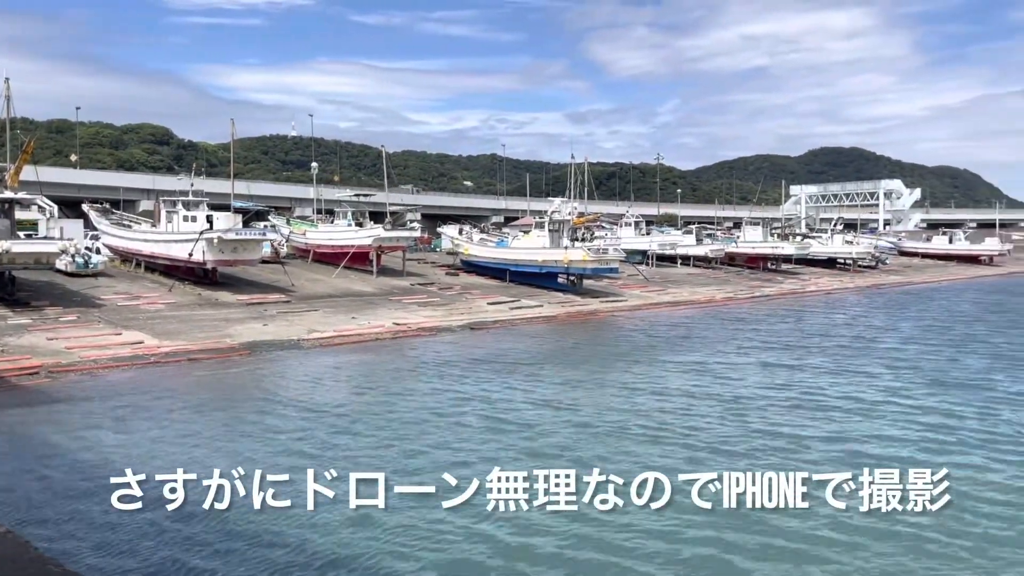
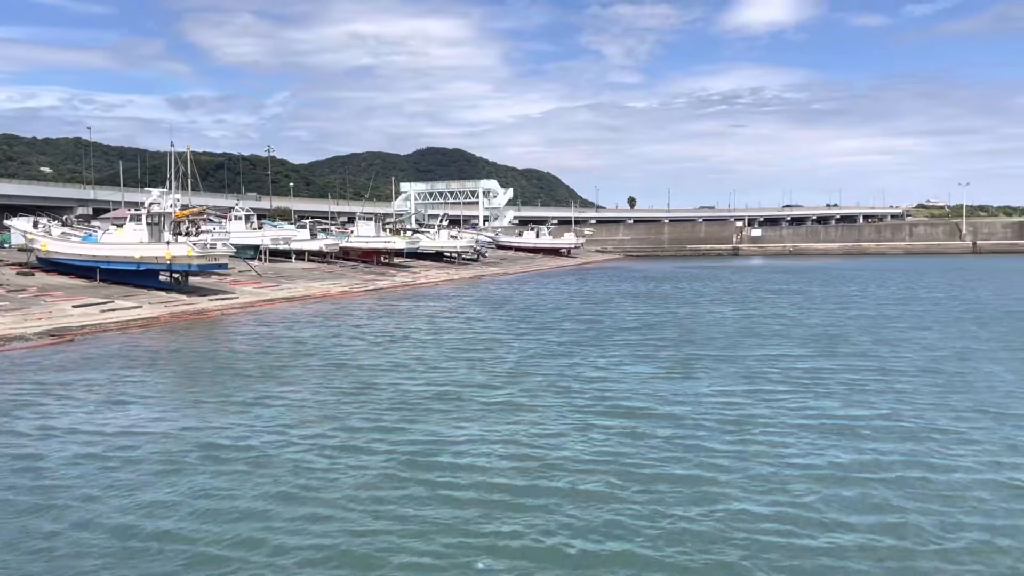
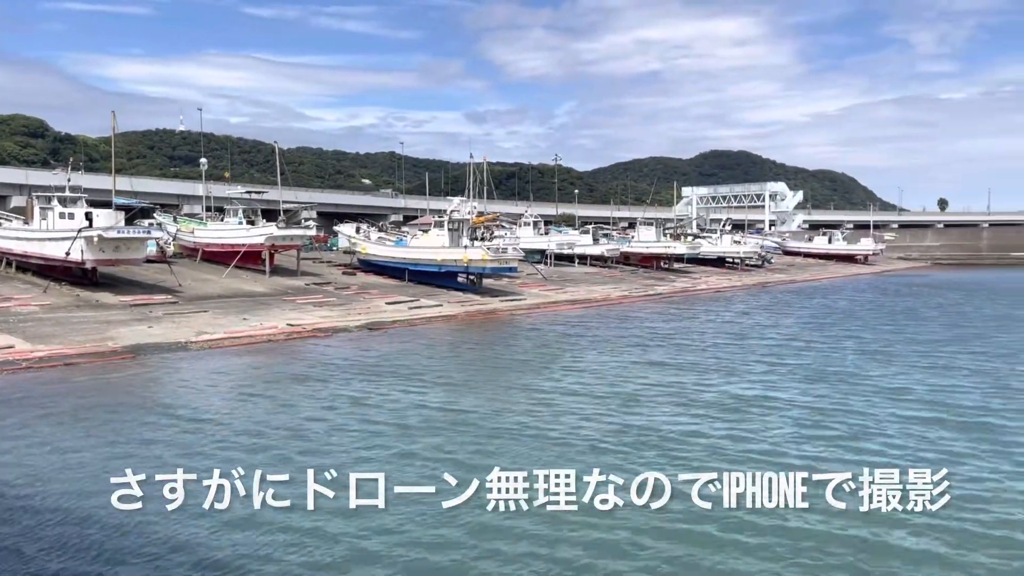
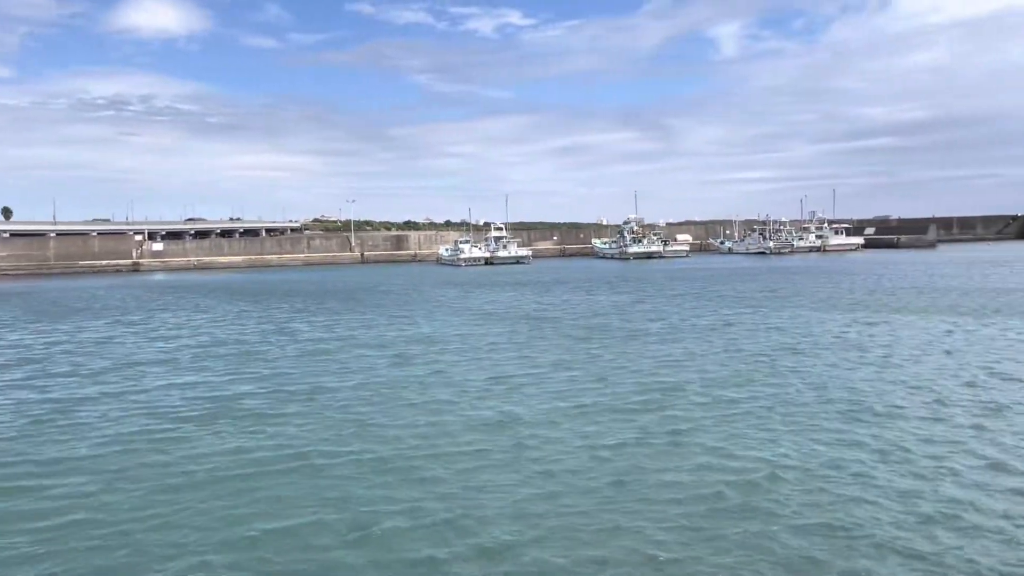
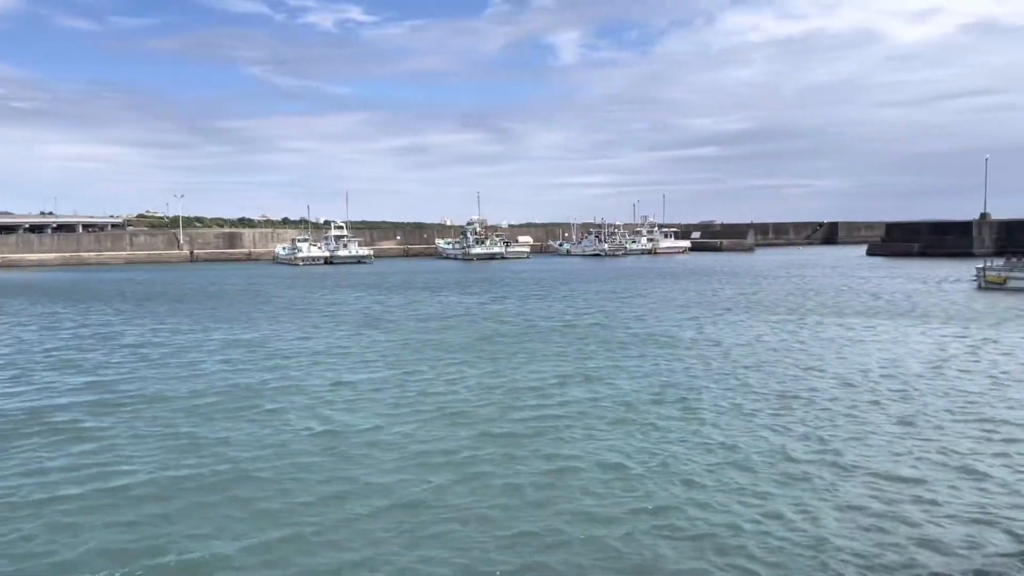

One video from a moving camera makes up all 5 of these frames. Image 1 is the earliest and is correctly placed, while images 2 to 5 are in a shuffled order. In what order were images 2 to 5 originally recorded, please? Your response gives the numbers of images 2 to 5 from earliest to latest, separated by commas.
3, 2, 4, 5
